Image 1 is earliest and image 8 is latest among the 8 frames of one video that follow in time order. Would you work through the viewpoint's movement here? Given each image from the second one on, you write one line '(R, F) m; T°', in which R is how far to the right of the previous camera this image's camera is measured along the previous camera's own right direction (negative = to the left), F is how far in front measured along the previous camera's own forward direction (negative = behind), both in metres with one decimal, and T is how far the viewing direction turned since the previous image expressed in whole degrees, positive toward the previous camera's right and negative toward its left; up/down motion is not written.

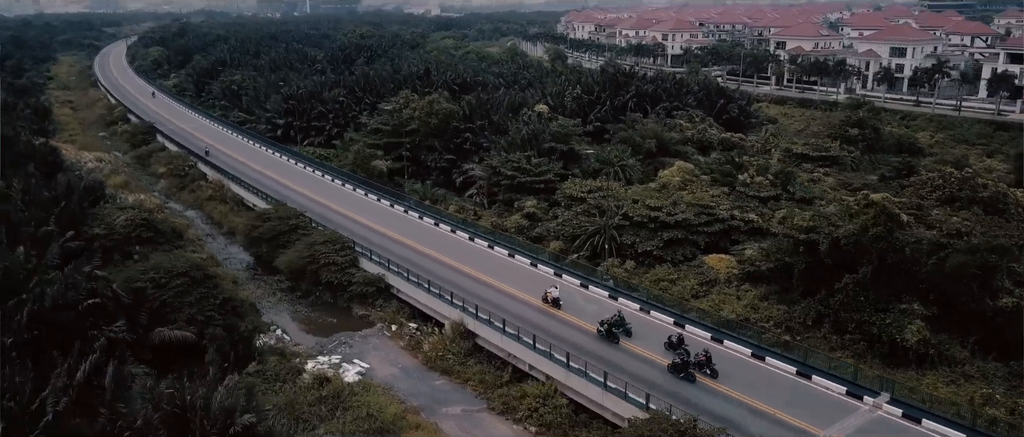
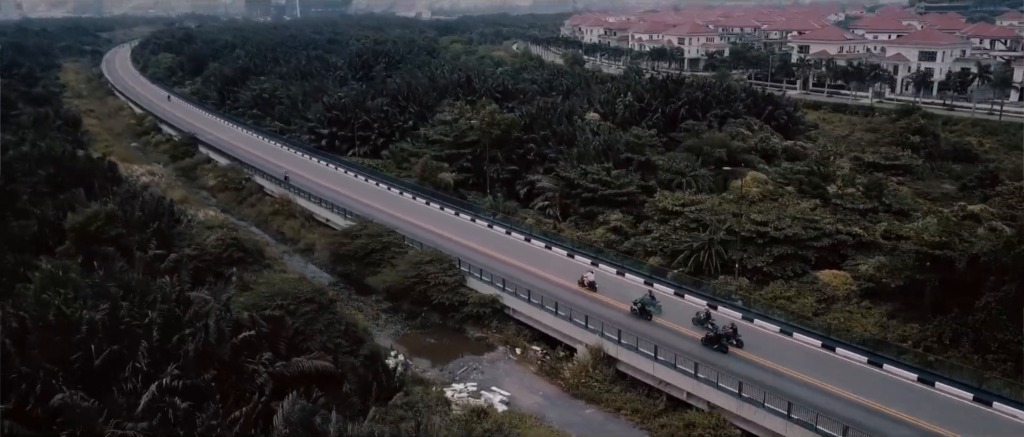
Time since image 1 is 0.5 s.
(-2.8, +0.5) m; +1°
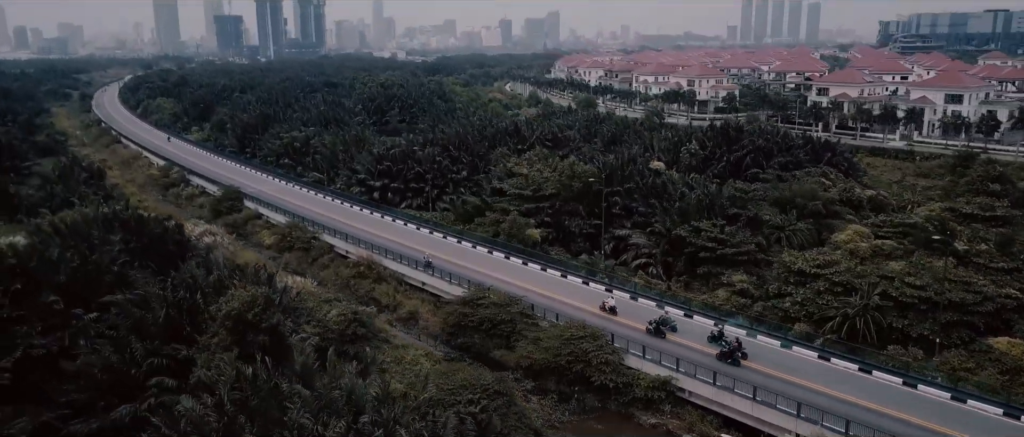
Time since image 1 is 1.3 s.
(-4.0, +1.4) m; +2°
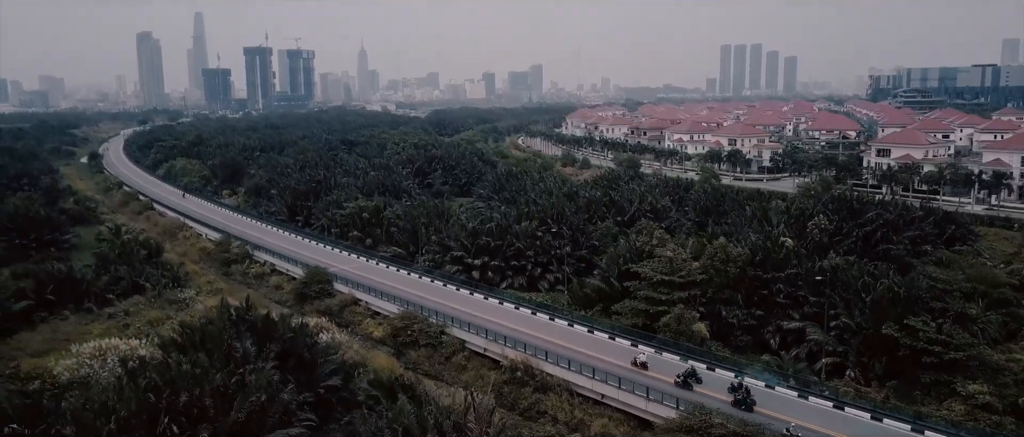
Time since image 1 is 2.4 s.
(-5.2, +2.8) m; +1°
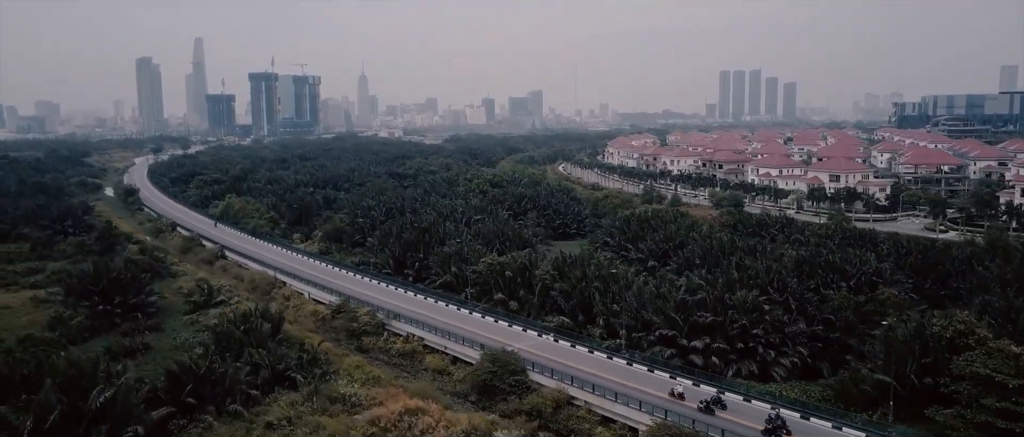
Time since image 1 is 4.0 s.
(-7.5, +5.7) m; +1°
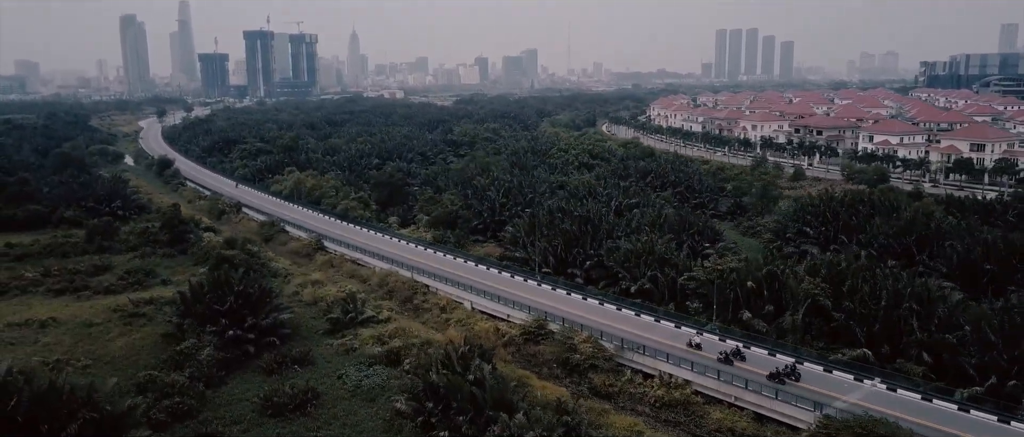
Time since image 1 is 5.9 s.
(-8.5, +7.5) m; +1°
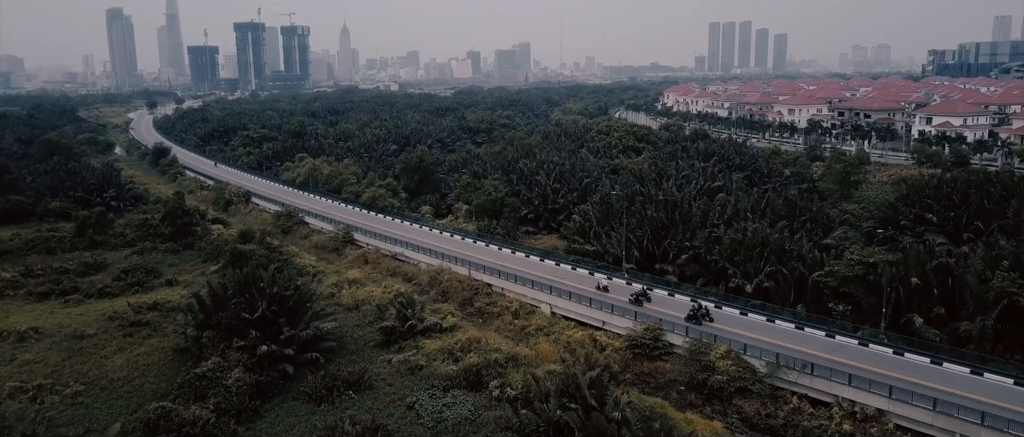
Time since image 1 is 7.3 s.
(-3.0, +5.4) m; +1°
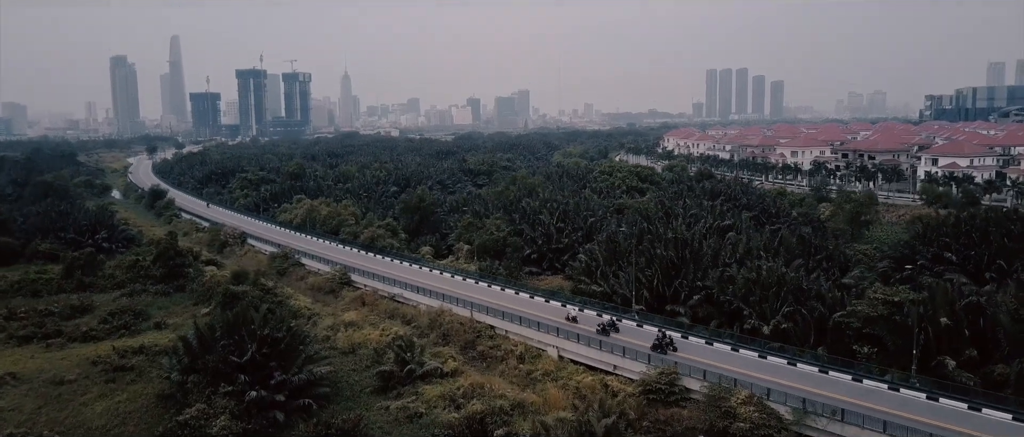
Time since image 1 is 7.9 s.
(-0.2, +1.0) m; 0°
